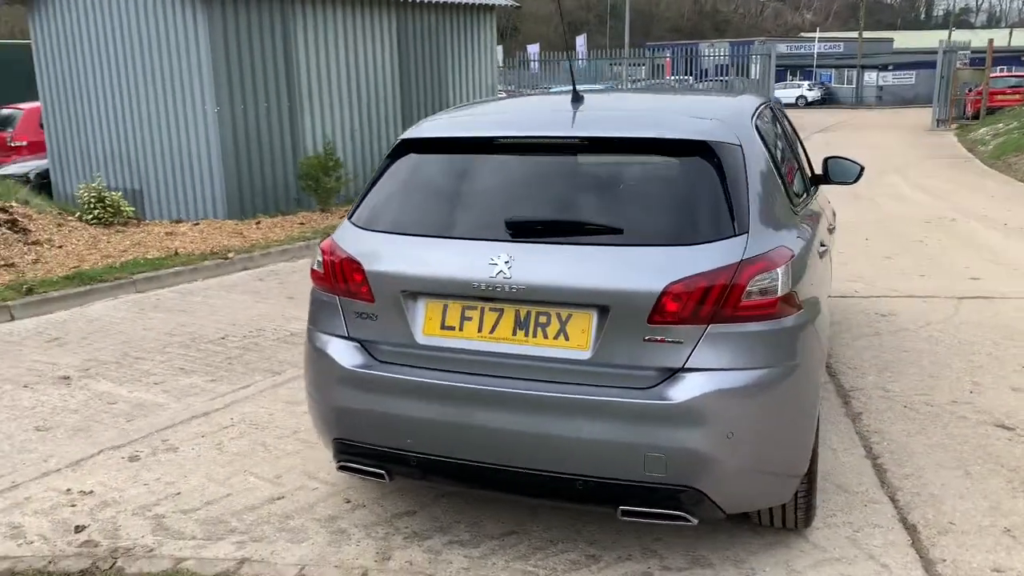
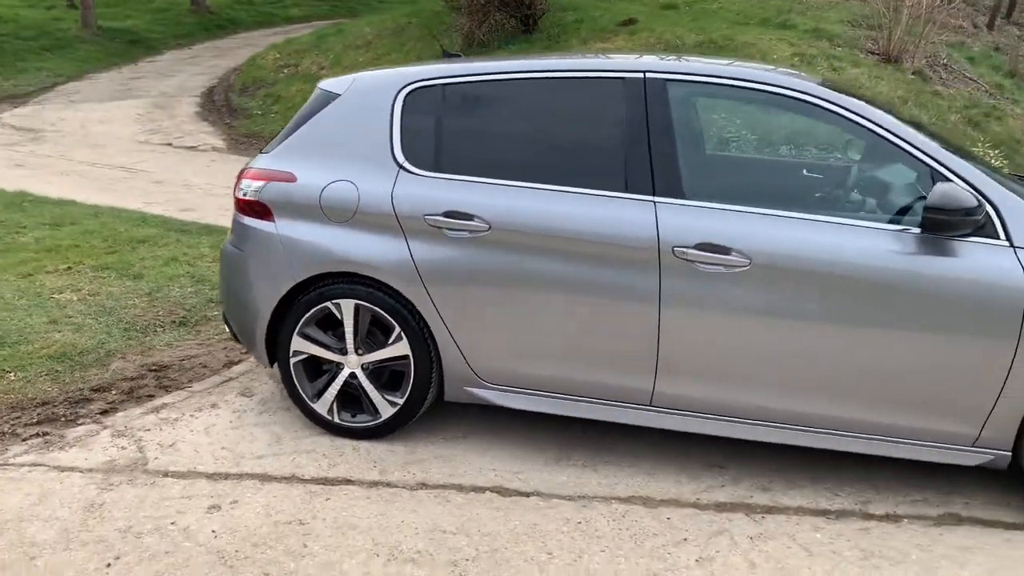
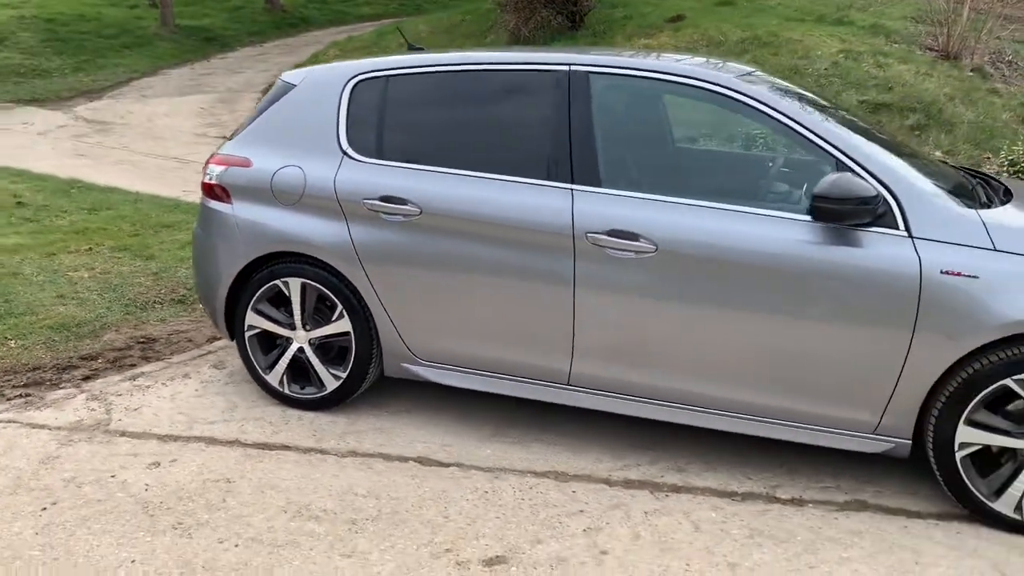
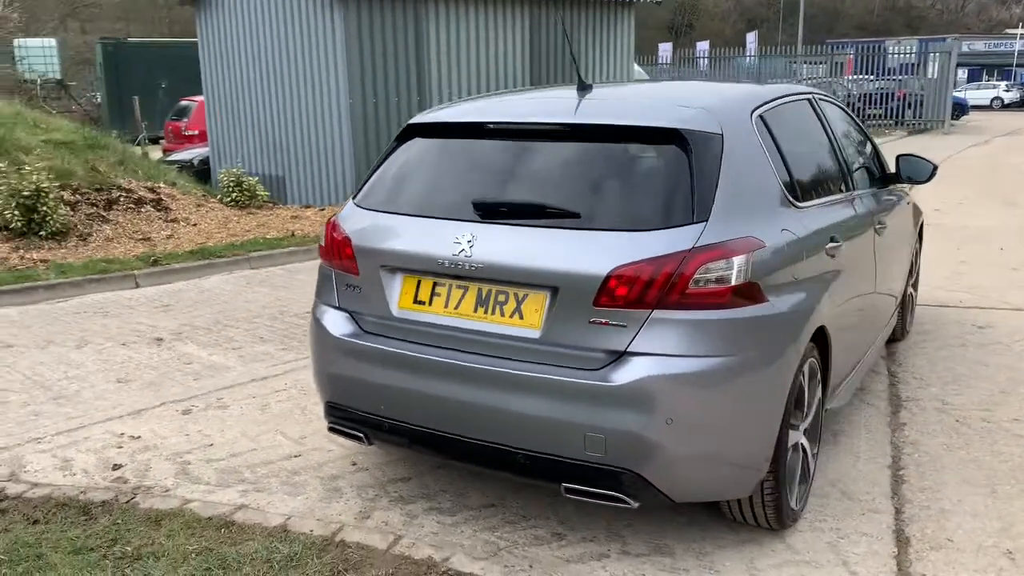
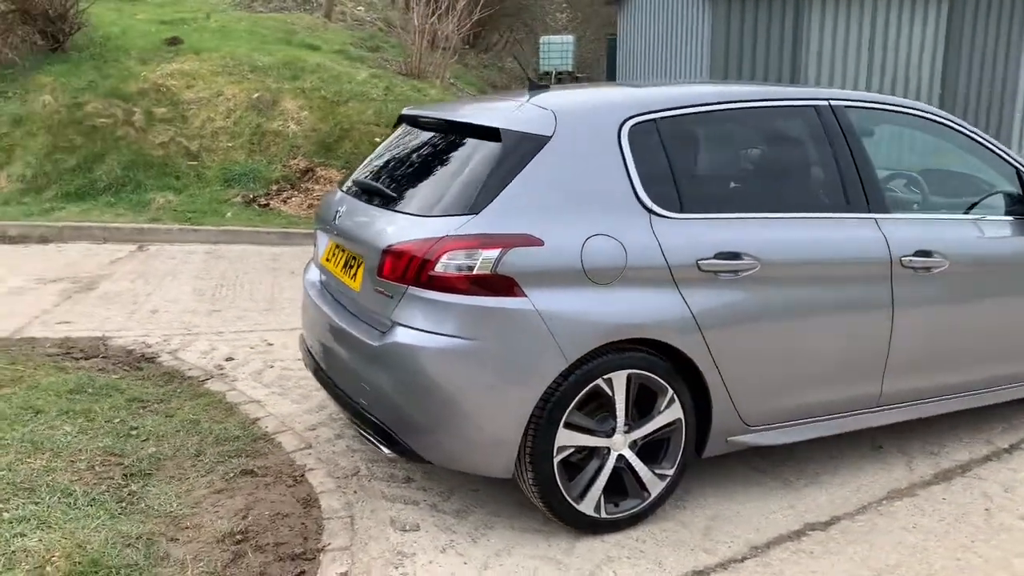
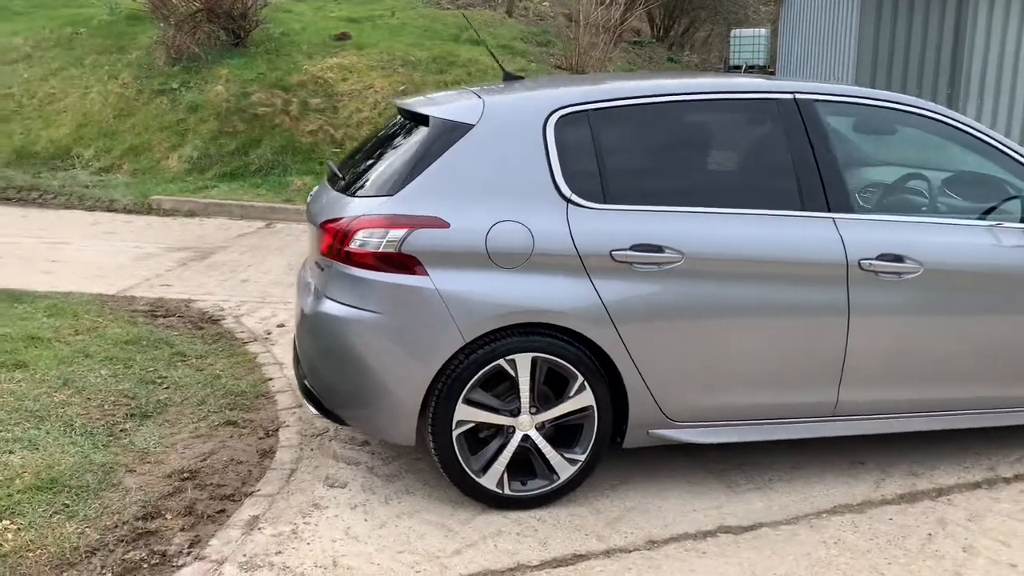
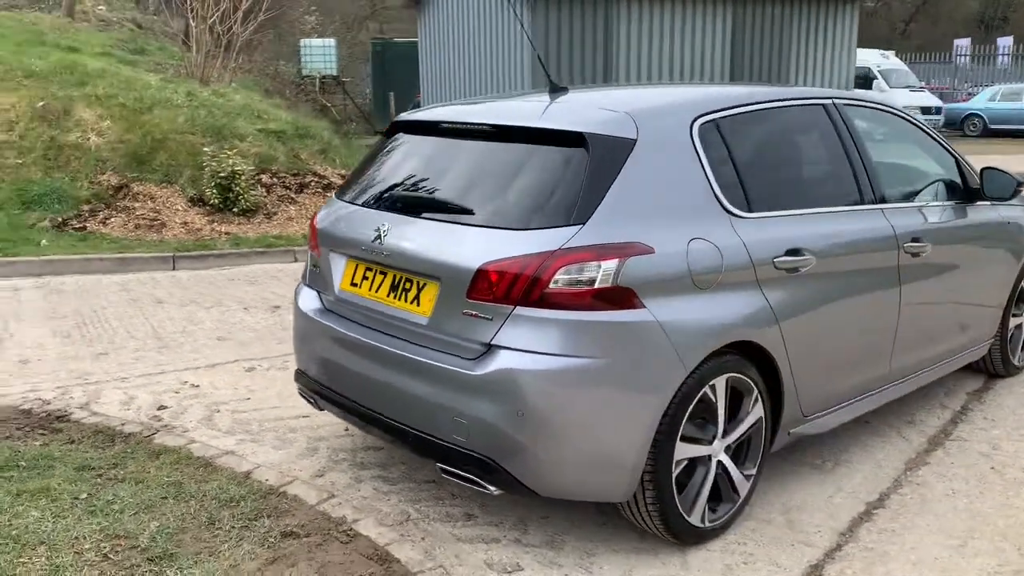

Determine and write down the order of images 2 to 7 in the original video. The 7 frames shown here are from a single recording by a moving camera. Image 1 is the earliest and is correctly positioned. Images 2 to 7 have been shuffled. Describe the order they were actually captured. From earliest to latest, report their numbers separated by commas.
4, 7, 5, 6, 2, 3
